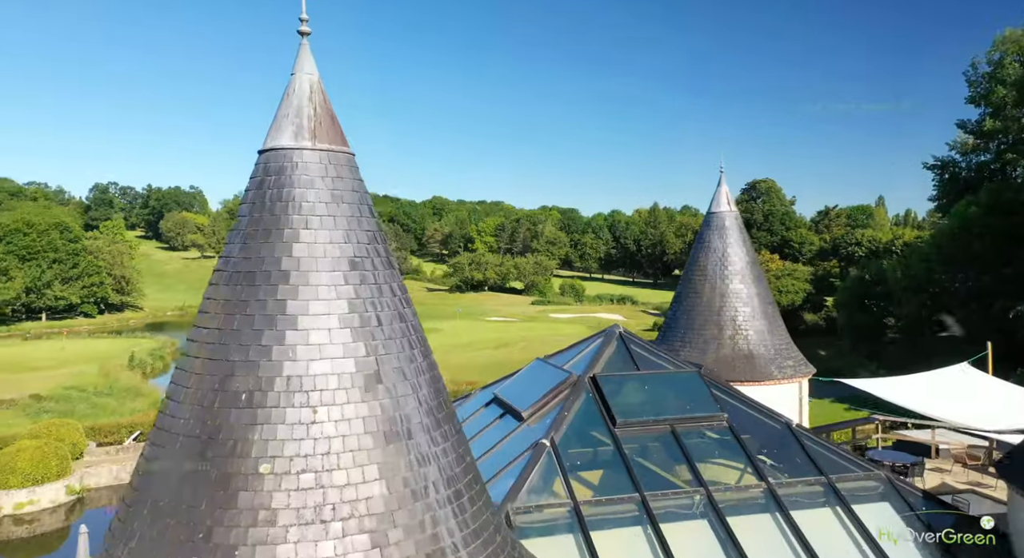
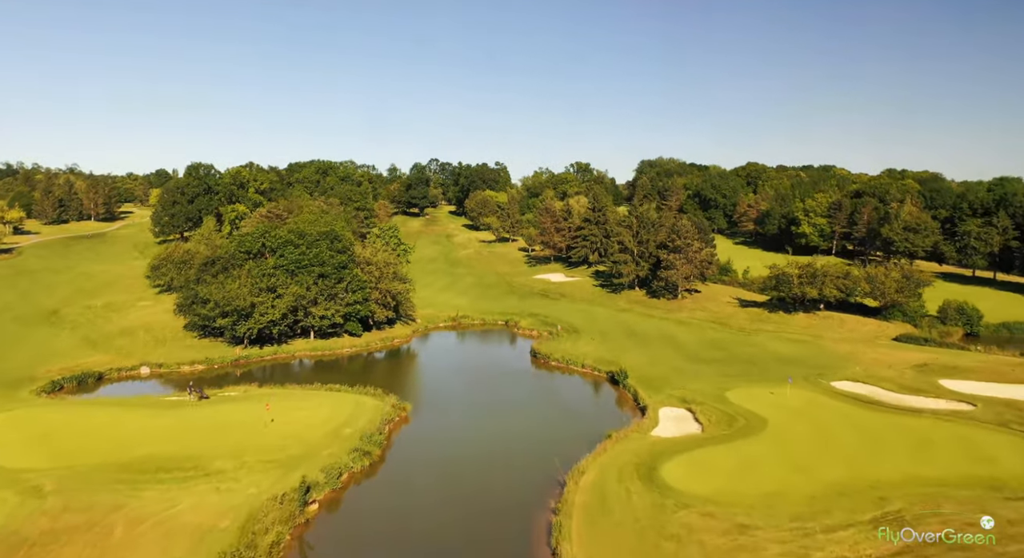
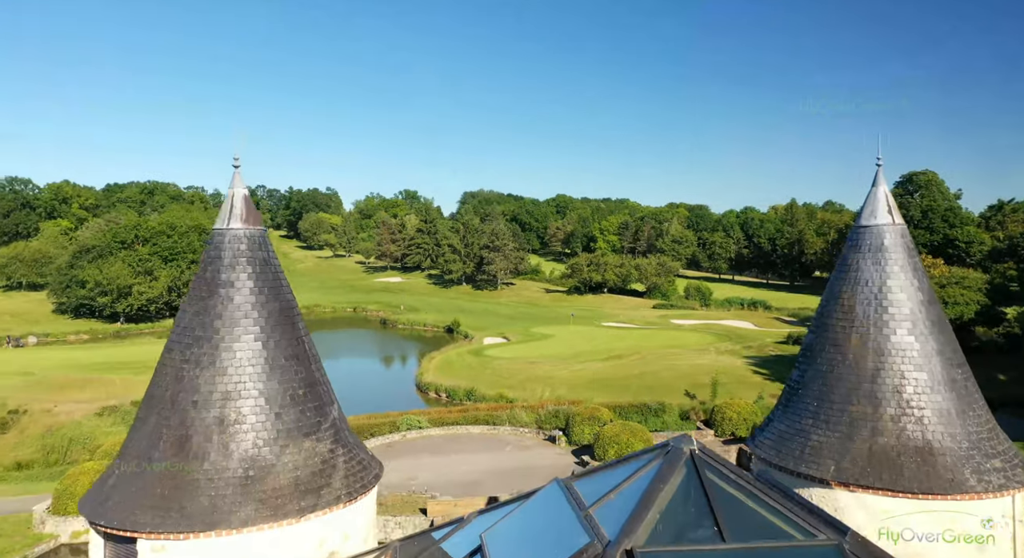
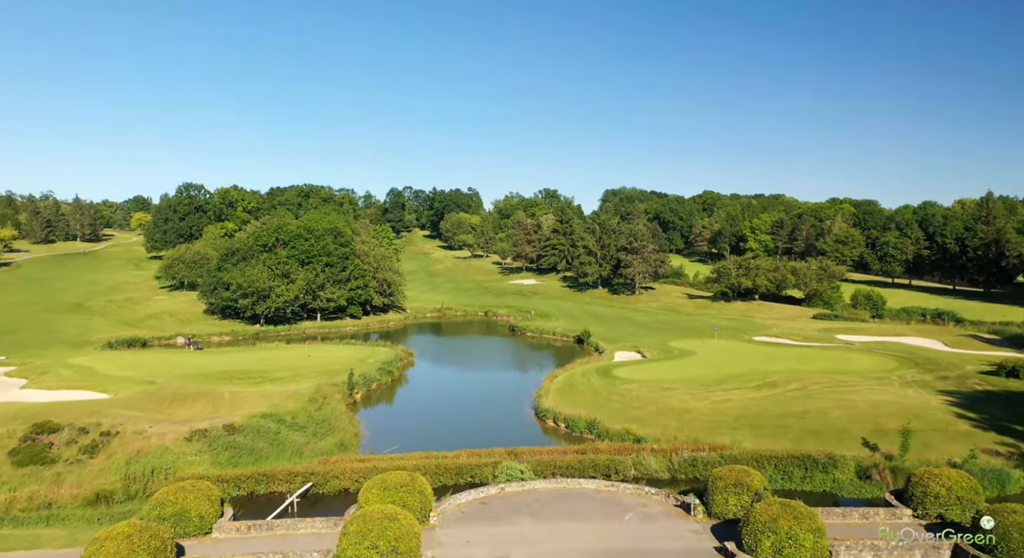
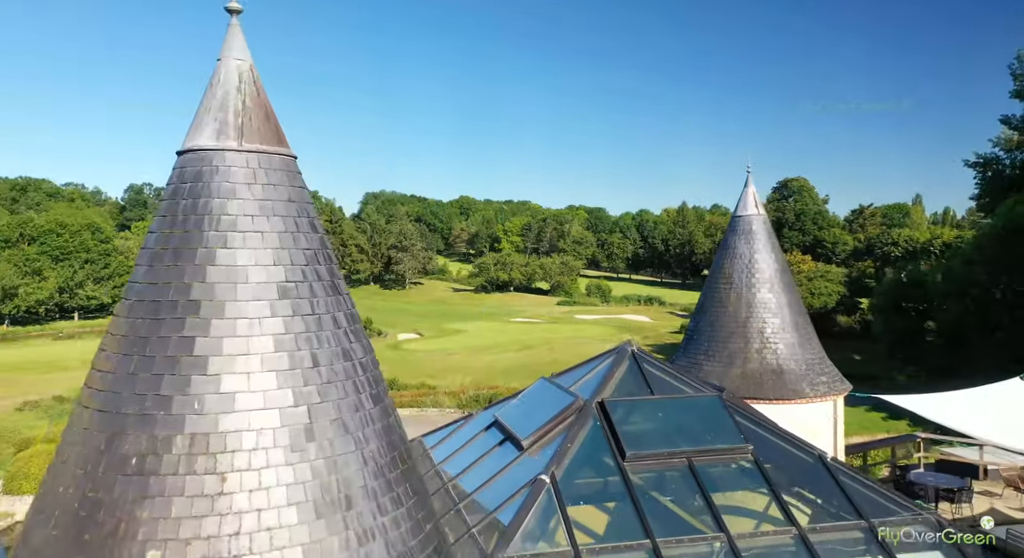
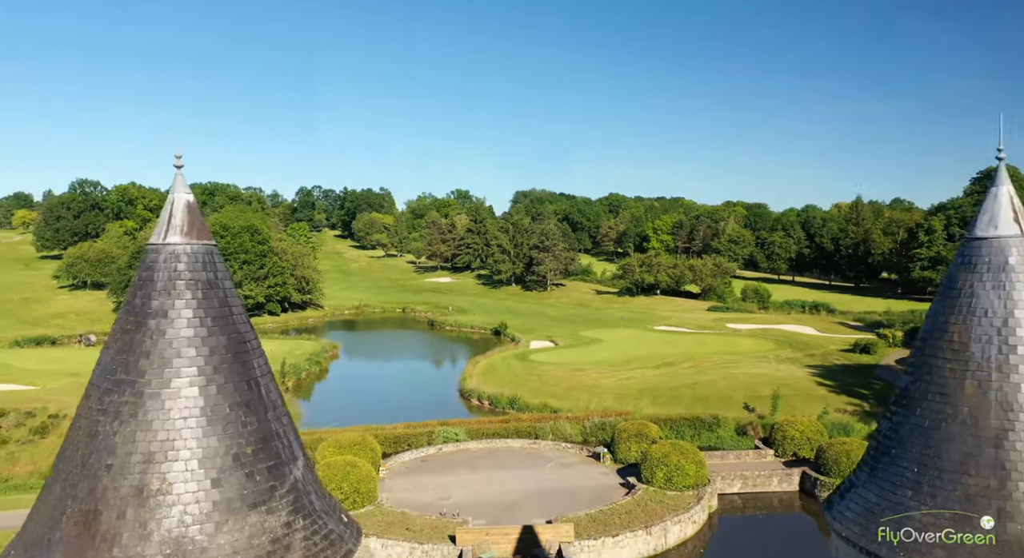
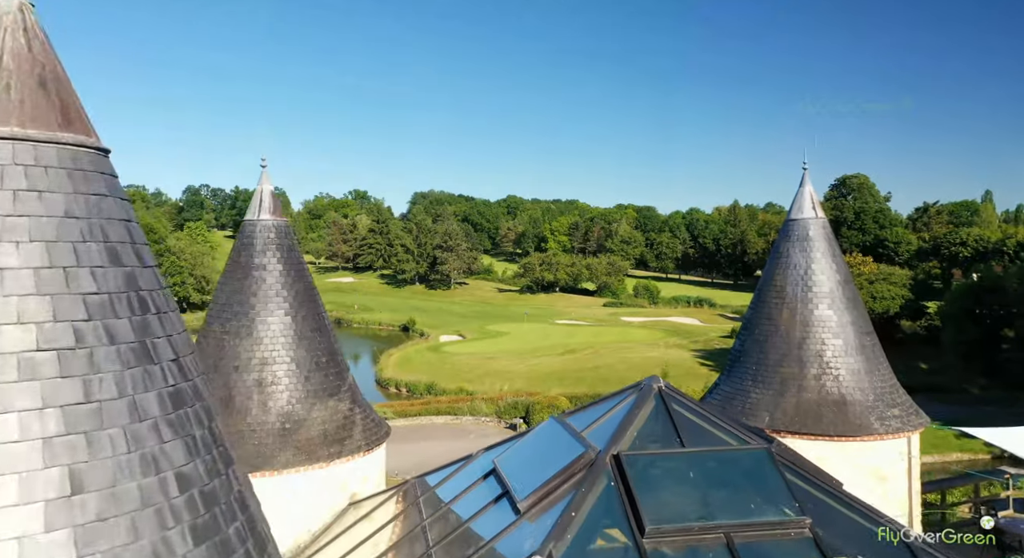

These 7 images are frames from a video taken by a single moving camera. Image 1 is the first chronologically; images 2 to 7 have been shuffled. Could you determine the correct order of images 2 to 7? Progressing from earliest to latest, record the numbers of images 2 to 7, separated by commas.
5, 7, 3, 6, 4, 2
